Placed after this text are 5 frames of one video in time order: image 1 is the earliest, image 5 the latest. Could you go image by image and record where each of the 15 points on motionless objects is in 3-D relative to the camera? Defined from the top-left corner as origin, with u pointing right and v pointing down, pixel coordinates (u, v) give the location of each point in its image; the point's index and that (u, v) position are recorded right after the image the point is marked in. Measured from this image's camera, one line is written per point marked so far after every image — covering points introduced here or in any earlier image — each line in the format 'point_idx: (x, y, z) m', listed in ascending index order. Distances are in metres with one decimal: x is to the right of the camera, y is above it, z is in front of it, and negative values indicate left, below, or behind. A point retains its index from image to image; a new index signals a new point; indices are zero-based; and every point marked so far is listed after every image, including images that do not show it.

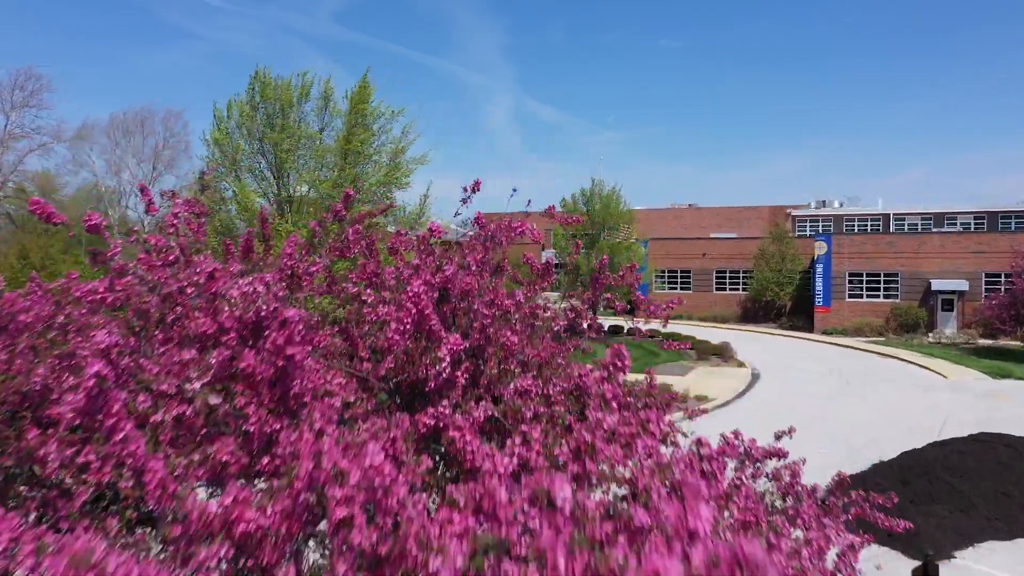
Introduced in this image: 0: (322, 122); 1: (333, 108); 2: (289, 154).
0: (-2.4, +2.1, +15.2) m
1: (-2.3, +2.3, +15.2) m
2: (-2.7, +1.6, +14.5) m
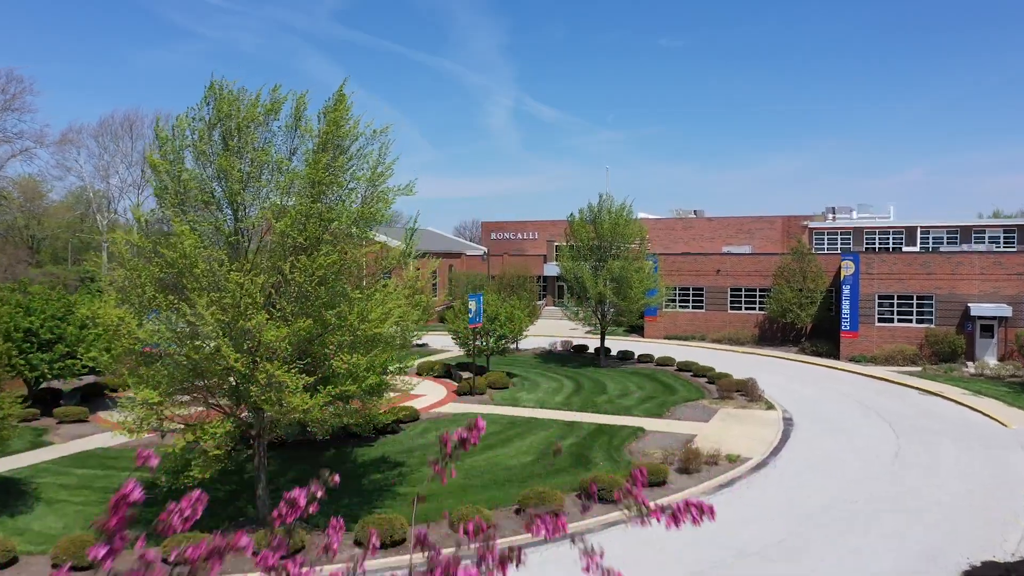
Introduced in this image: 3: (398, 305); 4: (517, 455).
0: (-2.3, +1.5, +12.7) m
1: (-2.2, +1.7, +12.7) m
2: (-2.6, +1.0, +11.9) m
3: (-1.2, -0.2, +12.8) m
4: (+0.1, -2.4, +17.0) m
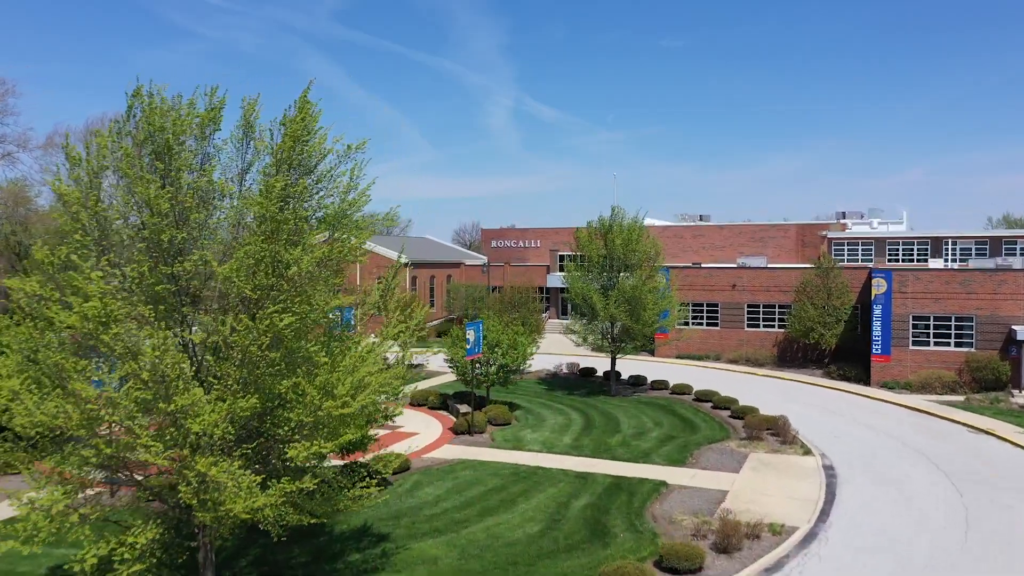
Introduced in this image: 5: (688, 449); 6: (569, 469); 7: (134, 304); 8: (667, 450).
0: (-2.3, +1.1, +10.2) m
1: (-2.2, +1.3, +10.2) m
2: (-2.6, +0.5, +9.5) m
3: (-1.1, -0.7, +10.4) m
4: (+0.1, -2.8, +14.5) m
5: (+2.9, -2.7, +19.8) m
6: (+0.8, -2.7, +17.7) m
7: (-2.7, -0.1, +8.7) m
8: (+2.5, -2.7, +19.7) m
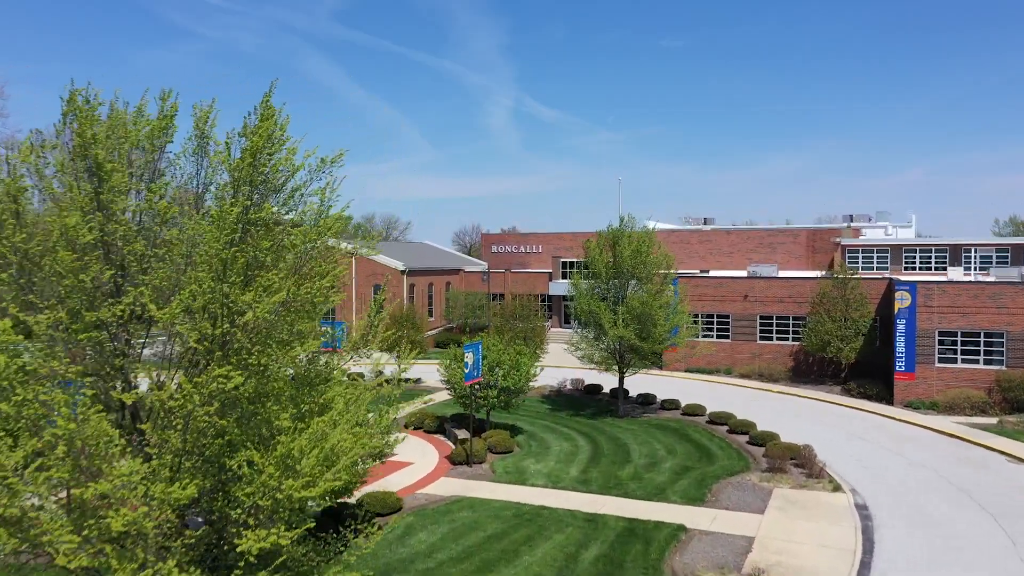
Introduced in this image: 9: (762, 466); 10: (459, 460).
0: (-2.3, +0.8, +8.6) m
1: (-2.1, +1.0, +8.6) m
2: (-2.5, +0.2, +7.8) m
3: (-1.1, -1.0, +8.7) m
4: (+0.2, -3.1, +12.9) m
5: (+2.9, -3.0, +18.2) m
6: (+0.9, -3.0, +16.1) m
7: (-2.7, -0.4, +7.1) m
8: (+2.6, -3.0, +18.0) m
9: (+4.1, -2.9, +19.6) m
10: (-0.9, -2.8, +19.8) m
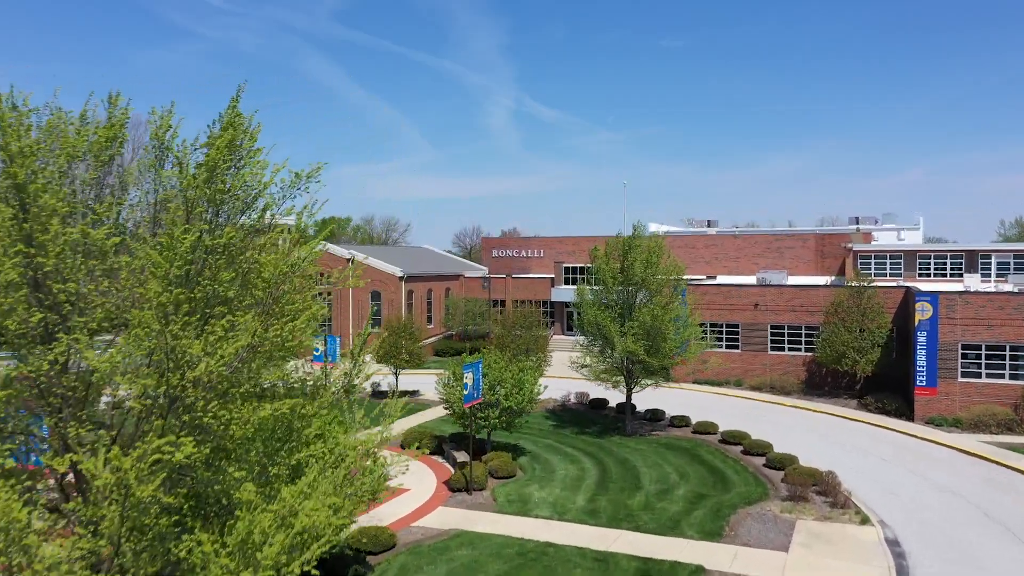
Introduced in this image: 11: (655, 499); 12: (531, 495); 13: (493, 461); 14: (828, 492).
0: (-2.2, +0.5, +7.3) m
1: (-2.1, +0.7, +7.3) m
2: (-2.5, 0.0, +6.6) m
3: (-1.0, -1.3, +7.5) m
4: (+0.2, -3.4, +11.6) m
5: (+3.0, -3.2, +17.0) m
6: (+0.9, -3.2, +14.9) m
7: (-2.7, -0.7, +5.8) m
8: (+2.6, -3.2, +16.8) m
9: (+4.1, -3.1, +18.3) m
10: (-0.8, -3.1, +18.5) m
11: (+2.1, -3.1, +17.8) m
12: (+0.3, -3.1, +18.2) m
13: (-0.3, -2.8, +19.7) m
14: (+4.7, -3.0, +17.7) m
